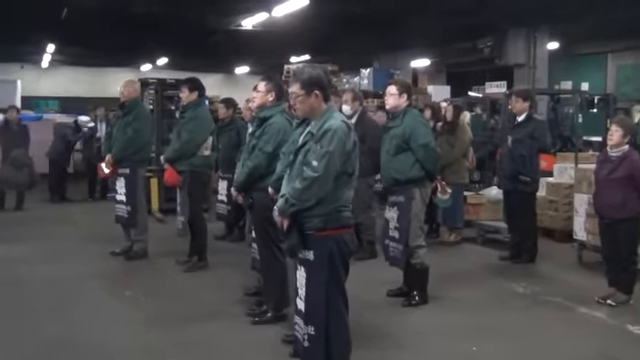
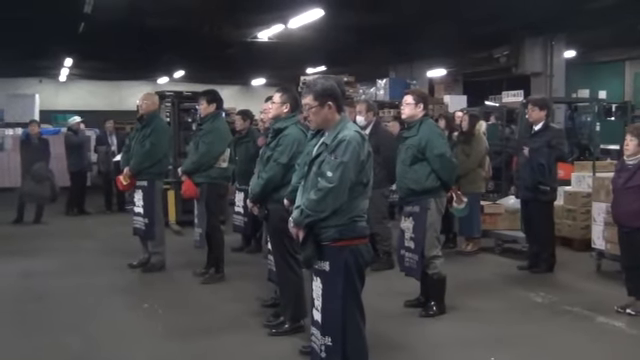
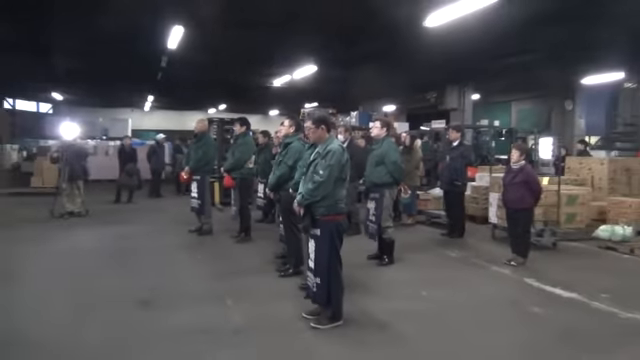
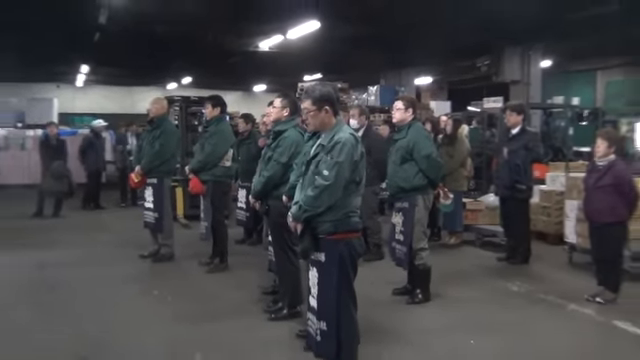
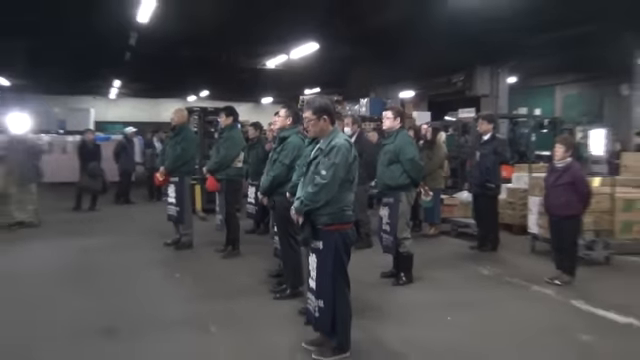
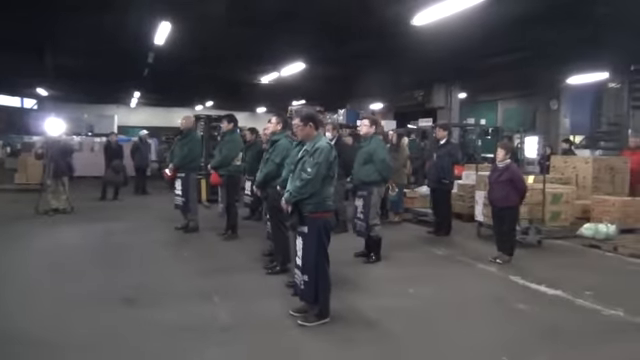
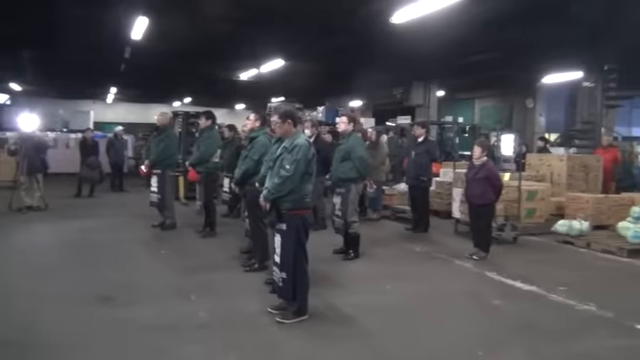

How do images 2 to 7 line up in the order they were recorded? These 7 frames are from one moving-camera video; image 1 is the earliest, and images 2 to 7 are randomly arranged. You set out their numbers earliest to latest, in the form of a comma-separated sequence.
2, 4, 5, 3, 6, 7
